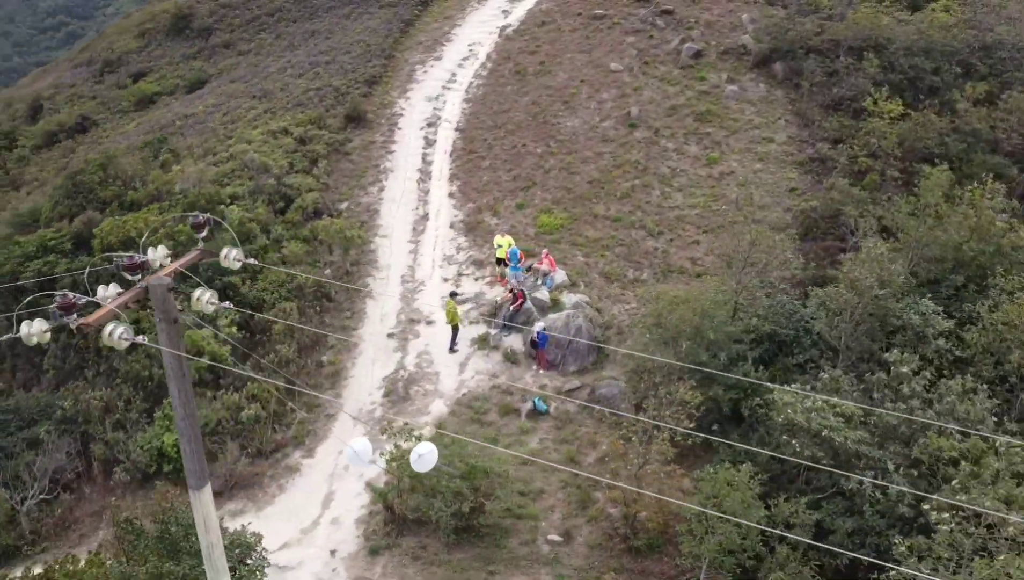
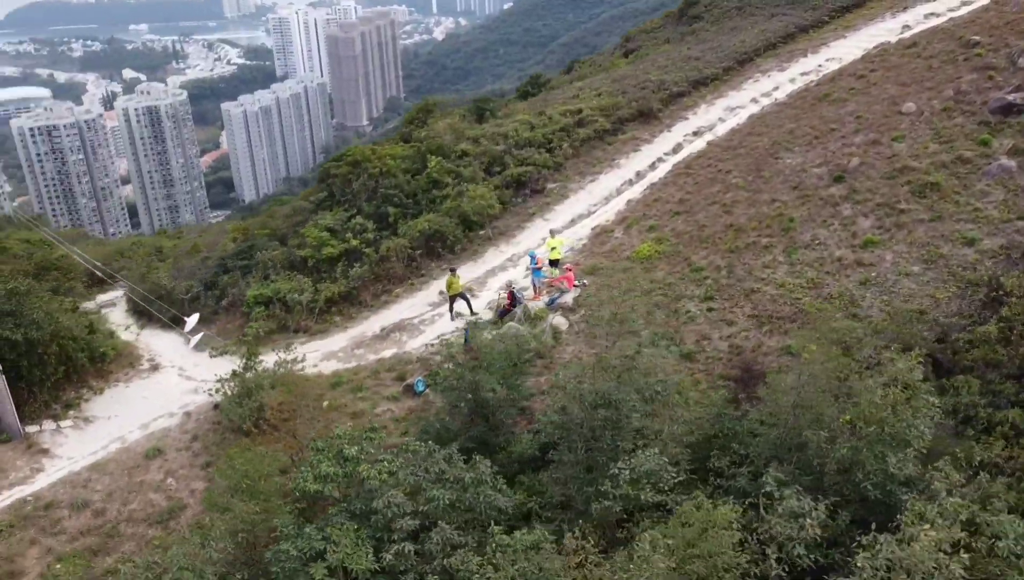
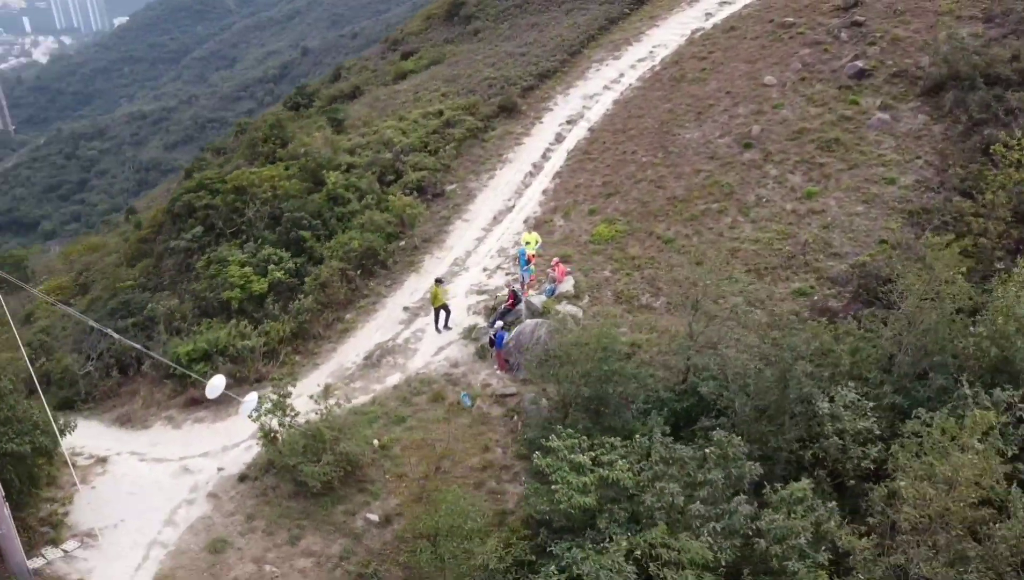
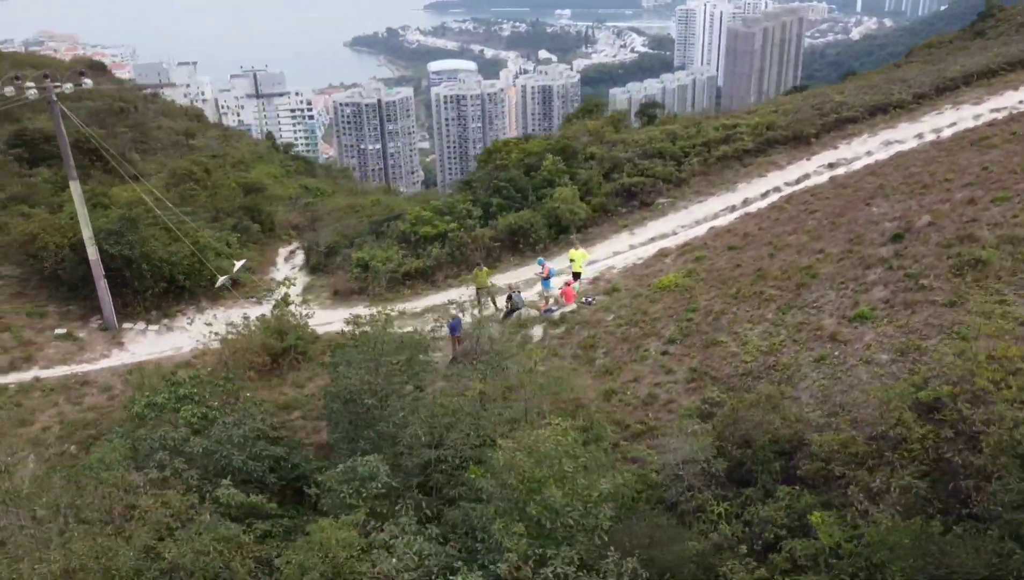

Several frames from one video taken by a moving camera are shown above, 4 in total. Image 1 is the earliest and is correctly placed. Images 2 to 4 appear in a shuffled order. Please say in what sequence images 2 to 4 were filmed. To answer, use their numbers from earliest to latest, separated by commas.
3, 2, 4
